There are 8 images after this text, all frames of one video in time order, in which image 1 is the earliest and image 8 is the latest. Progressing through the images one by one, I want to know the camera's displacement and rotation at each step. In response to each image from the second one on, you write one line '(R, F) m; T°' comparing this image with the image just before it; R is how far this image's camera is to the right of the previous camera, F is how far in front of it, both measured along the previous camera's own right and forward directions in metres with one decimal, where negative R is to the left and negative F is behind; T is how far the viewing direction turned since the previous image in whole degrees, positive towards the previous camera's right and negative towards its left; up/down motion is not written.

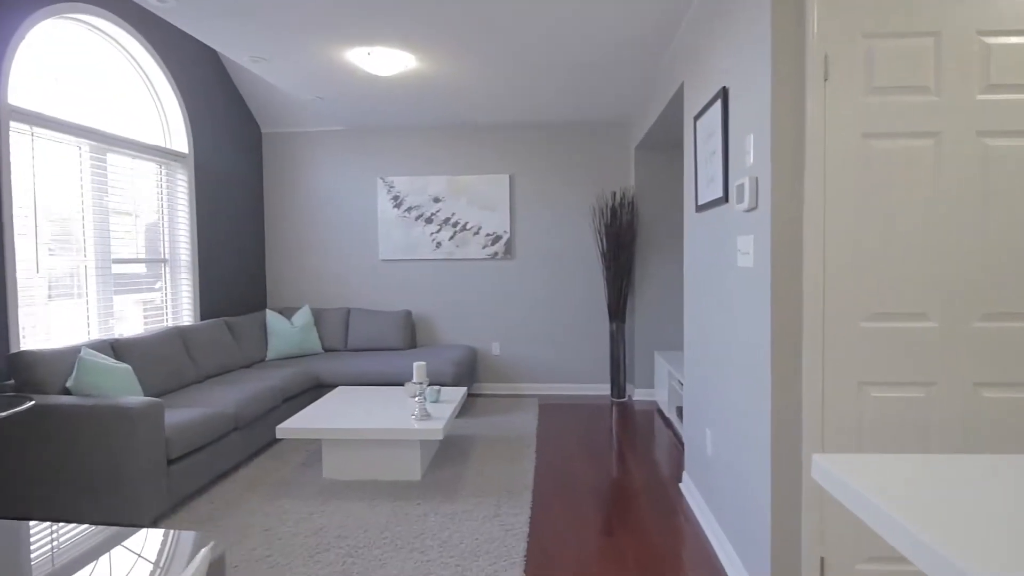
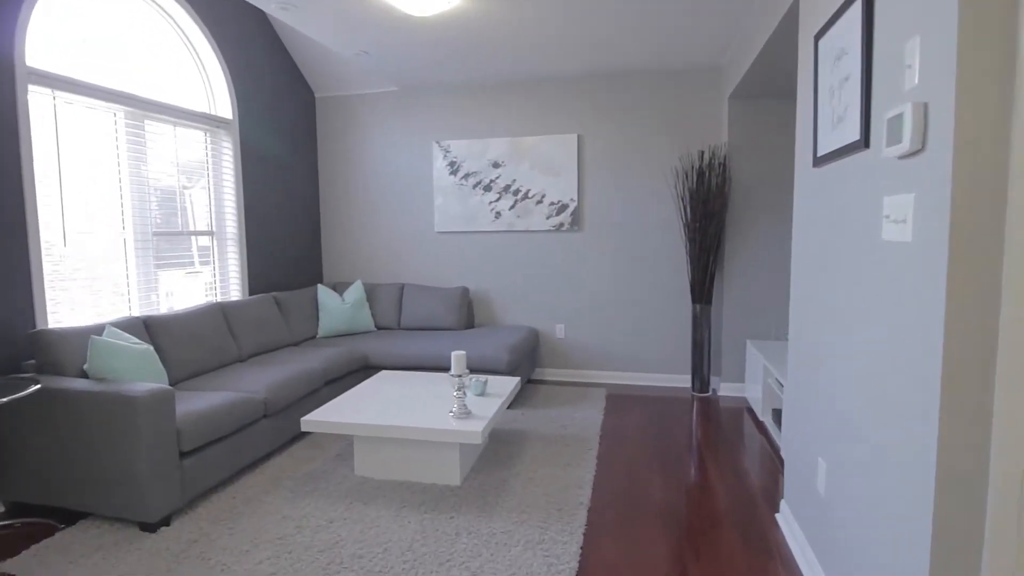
(+0.1, +0.5) m; -8°
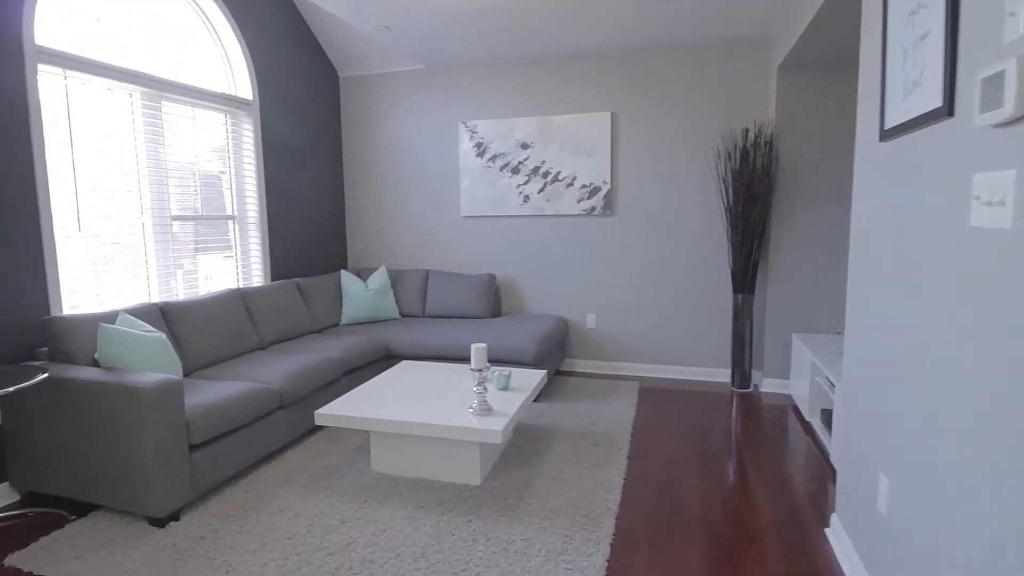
(0.0, +0.2) m; -3°
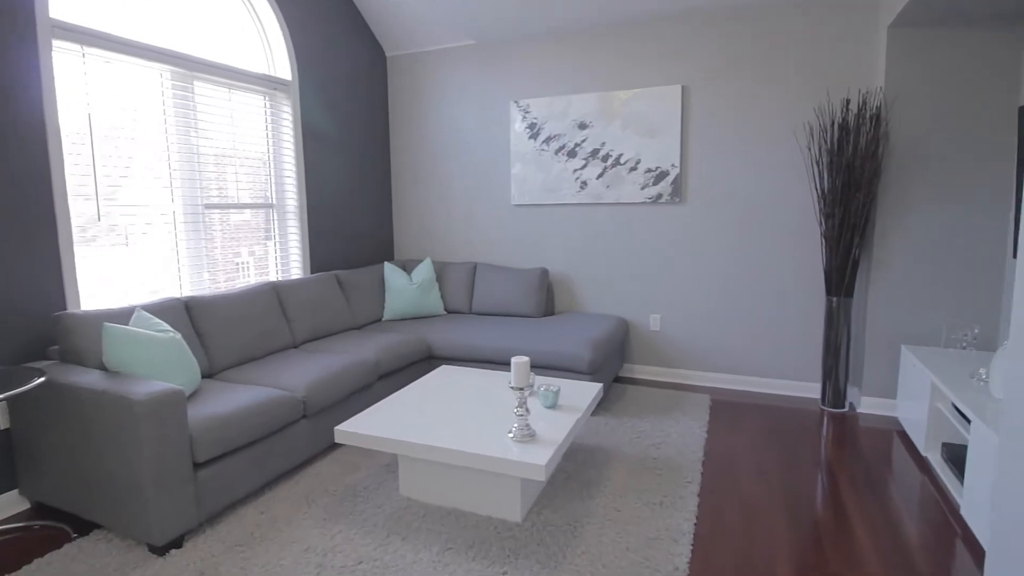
(0.0, +0.4) m; -6°
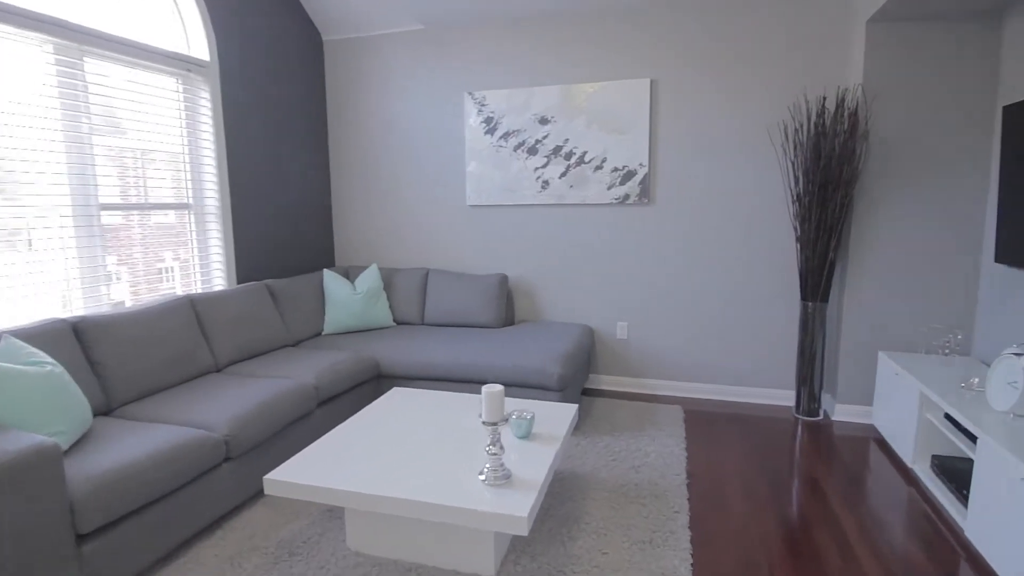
(-0.1, +0.3) m; +6°
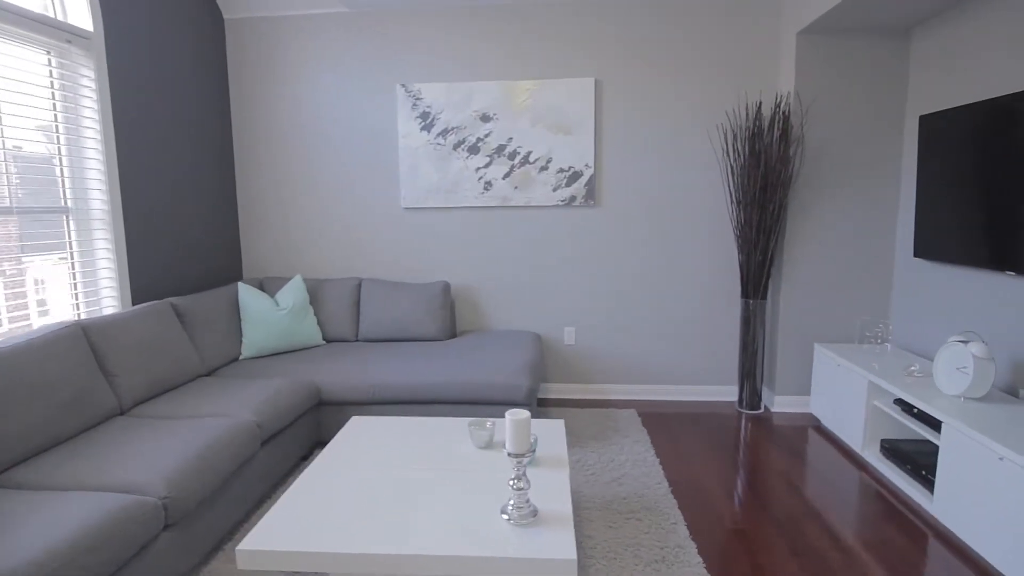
(-0.4, +0.3) m; +12°
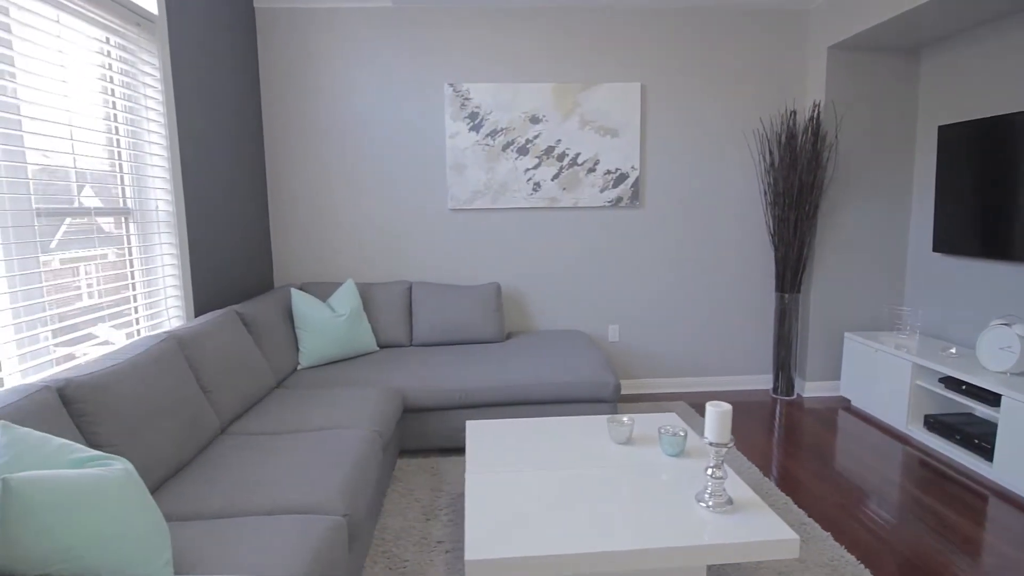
(-0.8, 0.0) m; +8°
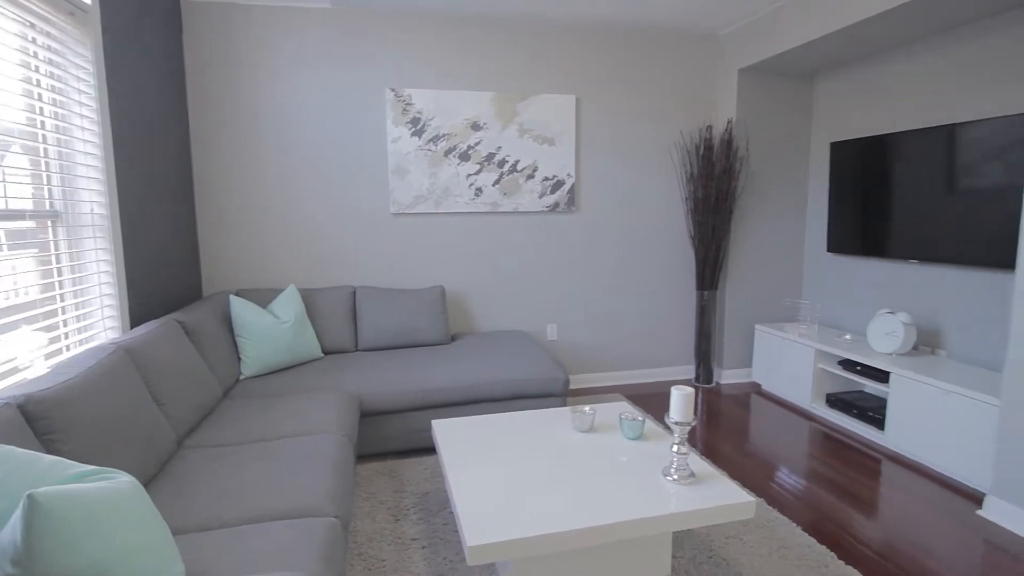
(-0.2, -0.1) m; +10°
